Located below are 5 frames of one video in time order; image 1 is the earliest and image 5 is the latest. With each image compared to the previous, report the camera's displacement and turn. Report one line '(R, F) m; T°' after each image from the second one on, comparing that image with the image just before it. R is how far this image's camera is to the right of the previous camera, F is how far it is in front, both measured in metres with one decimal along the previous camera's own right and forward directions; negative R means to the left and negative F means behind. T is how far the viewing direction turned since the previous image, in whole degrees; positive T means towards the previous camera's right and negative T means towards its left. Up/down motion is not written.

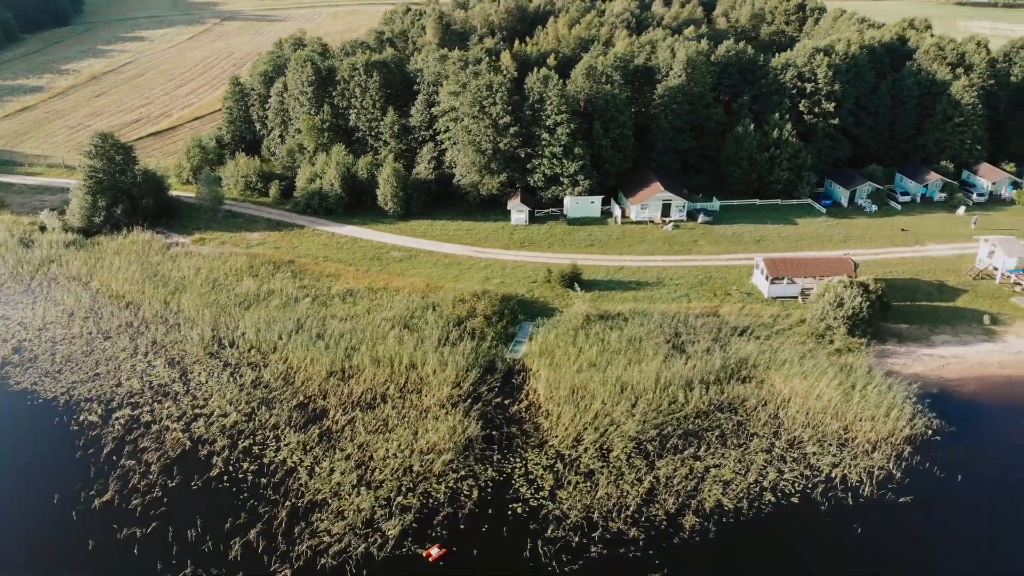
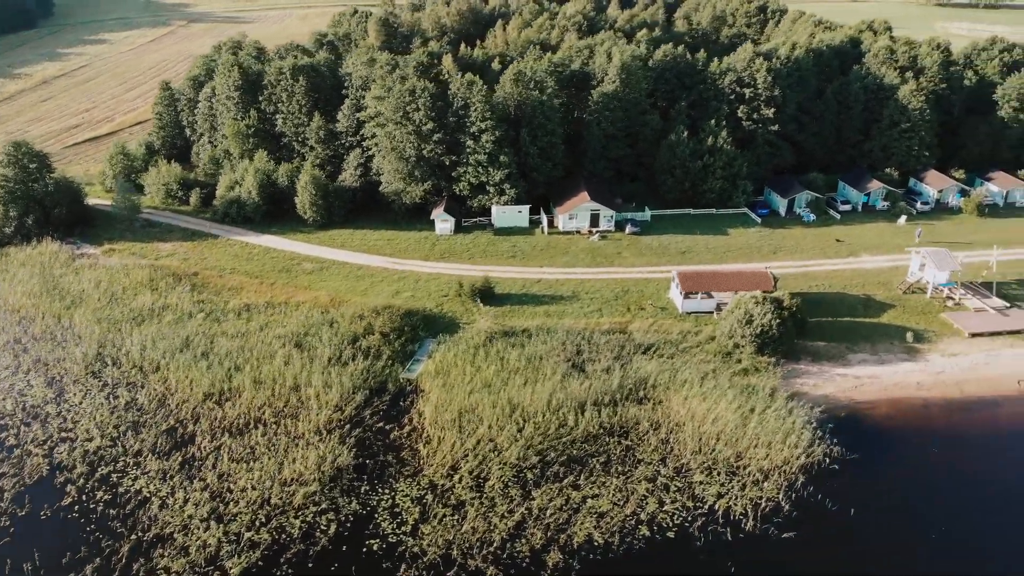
(+7.4, +2.0) m; 0°
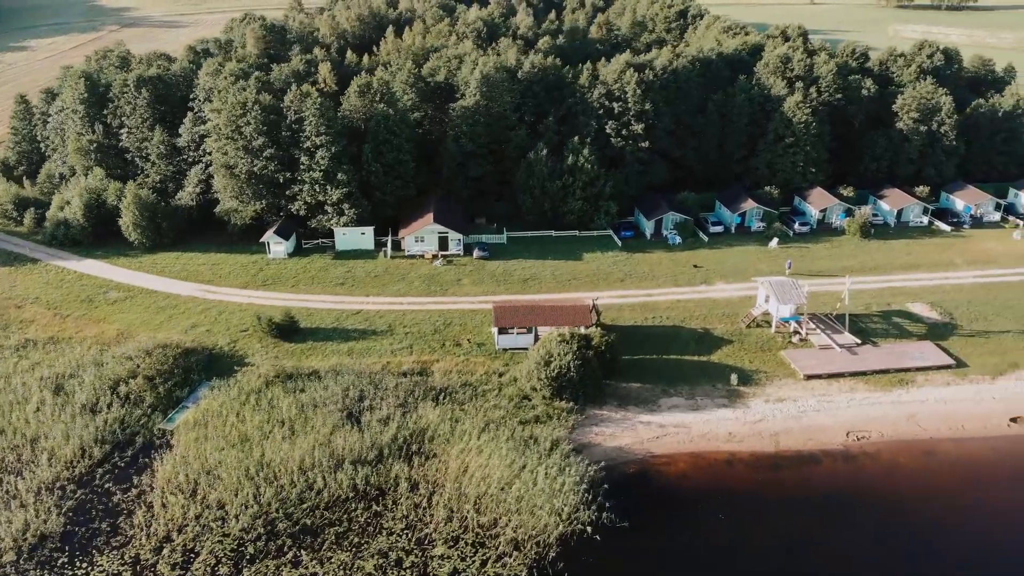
(+14.3, +4.2) m; -1°
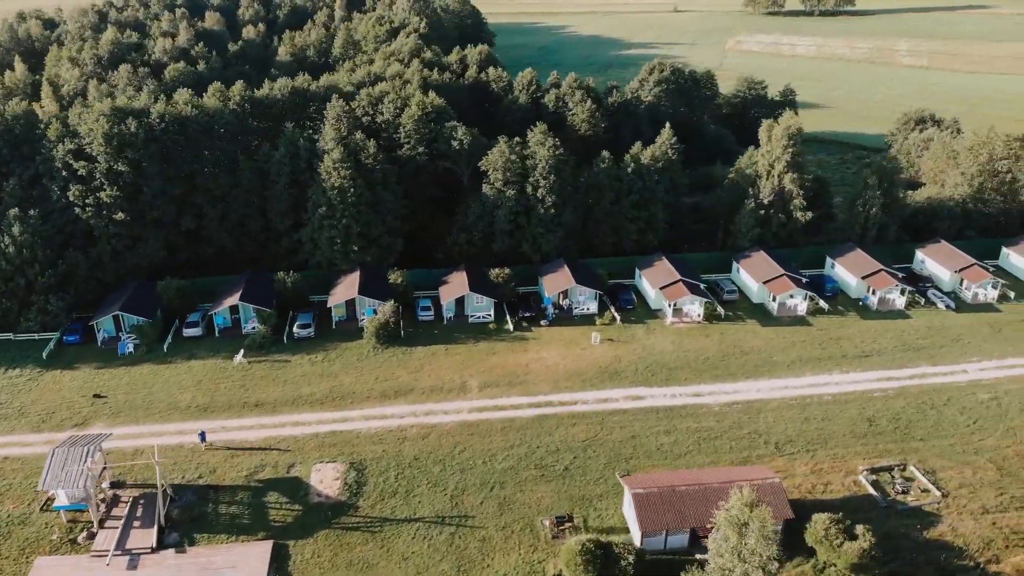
(+42.2, +16.0) m; -2°
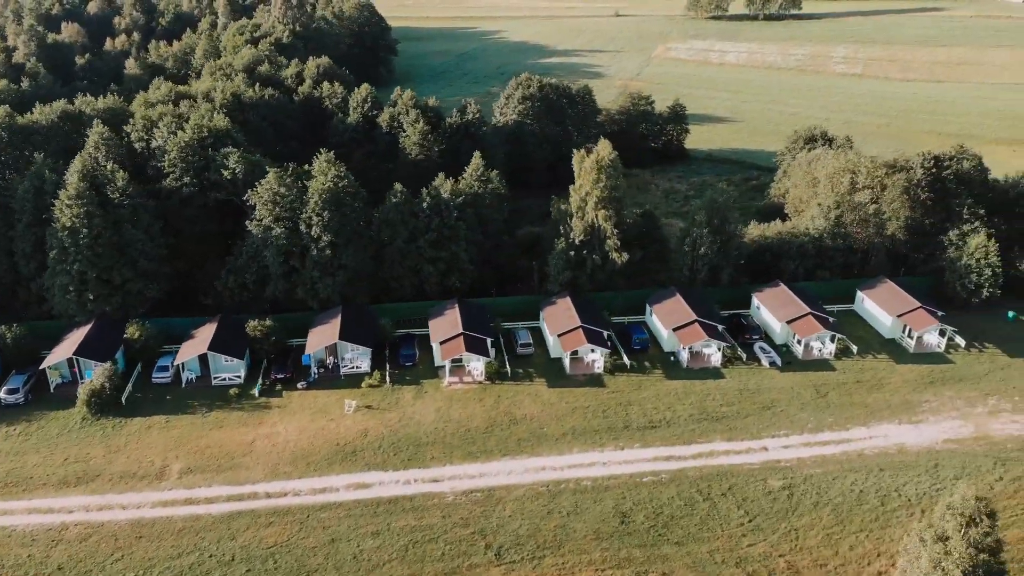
(+15.8, +6.1) m; -1°
